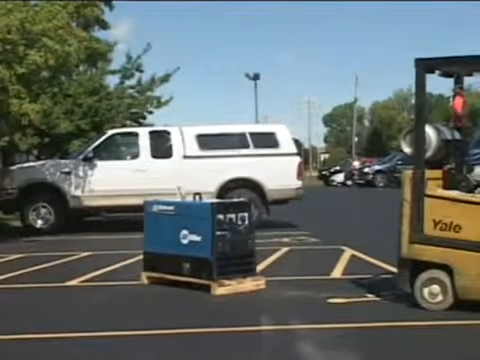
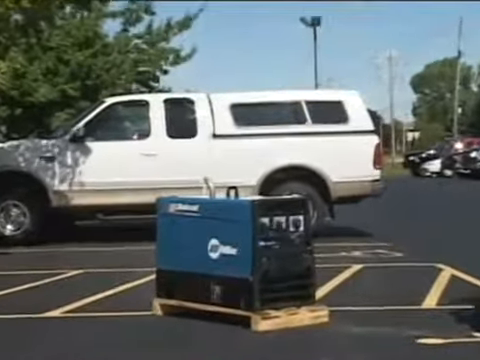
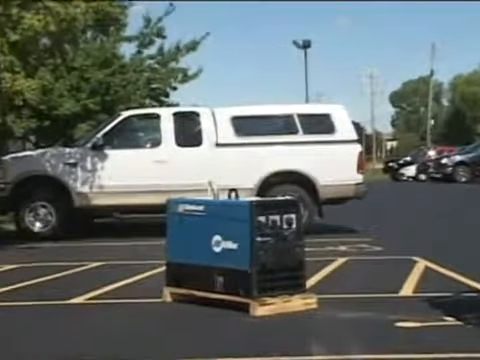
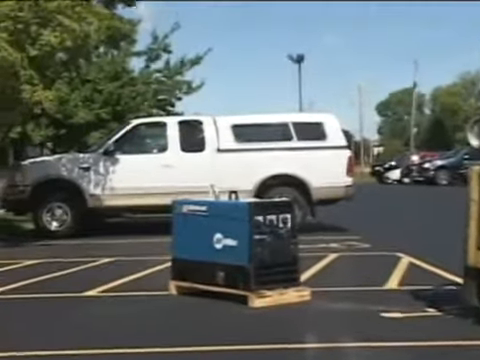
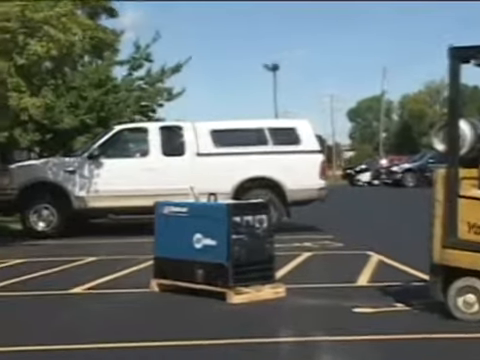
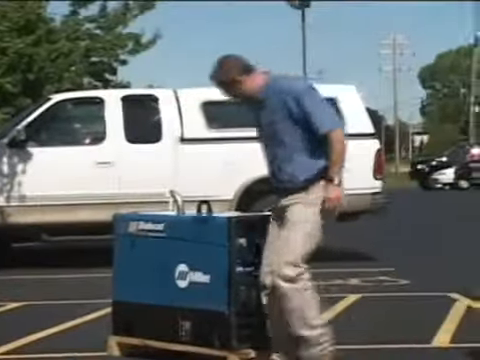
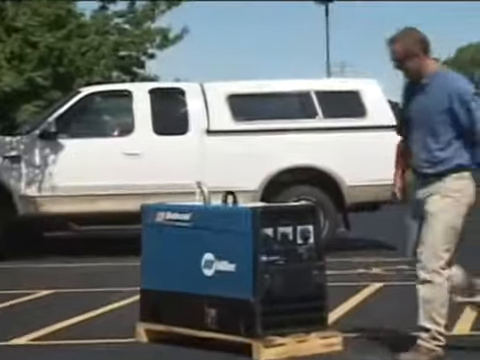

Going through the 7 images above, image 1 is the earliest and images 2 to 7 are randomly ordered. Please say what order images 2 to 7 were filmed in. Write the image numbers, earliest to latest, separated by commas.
5, 4, 3, 2, 7, 6
